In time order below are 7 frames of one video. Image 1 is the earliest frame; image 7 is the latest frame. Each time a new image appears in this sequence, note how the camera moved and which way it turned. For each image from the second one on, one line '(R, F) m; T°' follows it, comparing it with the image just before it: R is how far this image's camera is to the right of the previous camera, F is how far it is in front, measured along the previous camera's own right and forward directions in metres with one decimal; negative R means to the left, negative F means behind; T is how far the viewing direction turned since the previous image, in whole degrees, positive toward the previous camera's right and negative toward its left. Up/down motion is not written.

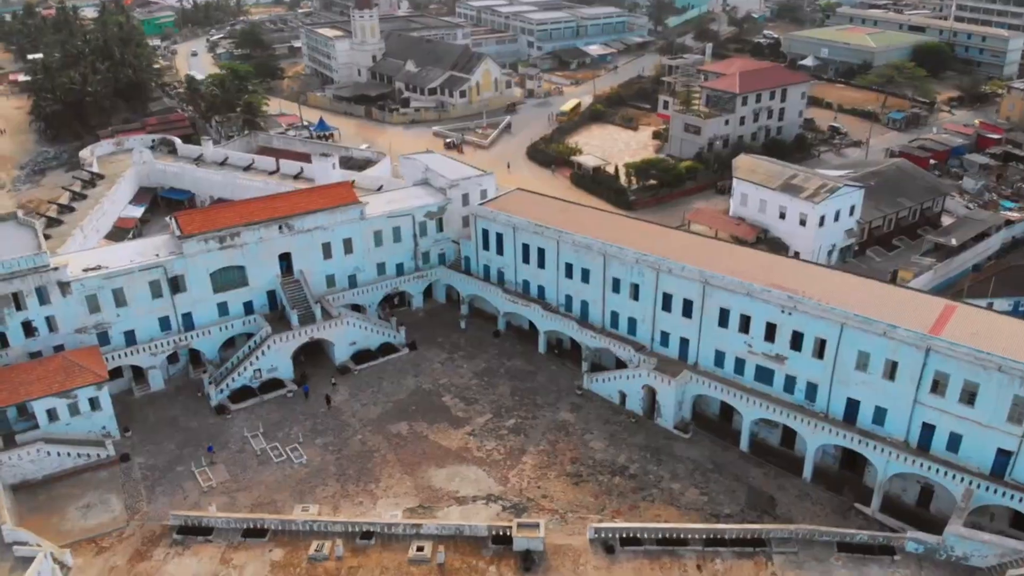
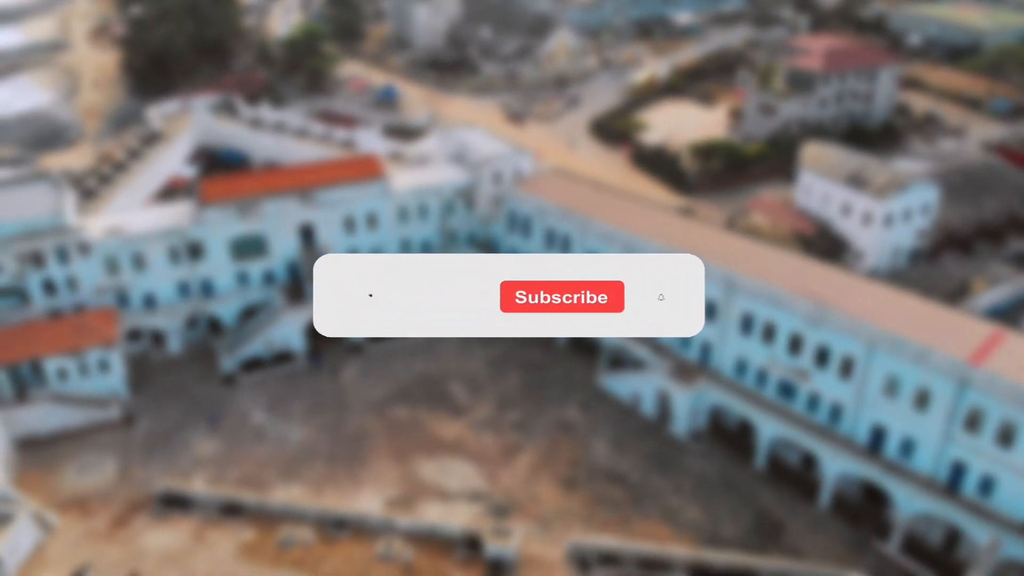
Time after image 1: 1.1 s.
(+4.5, +2.3) m; -7°
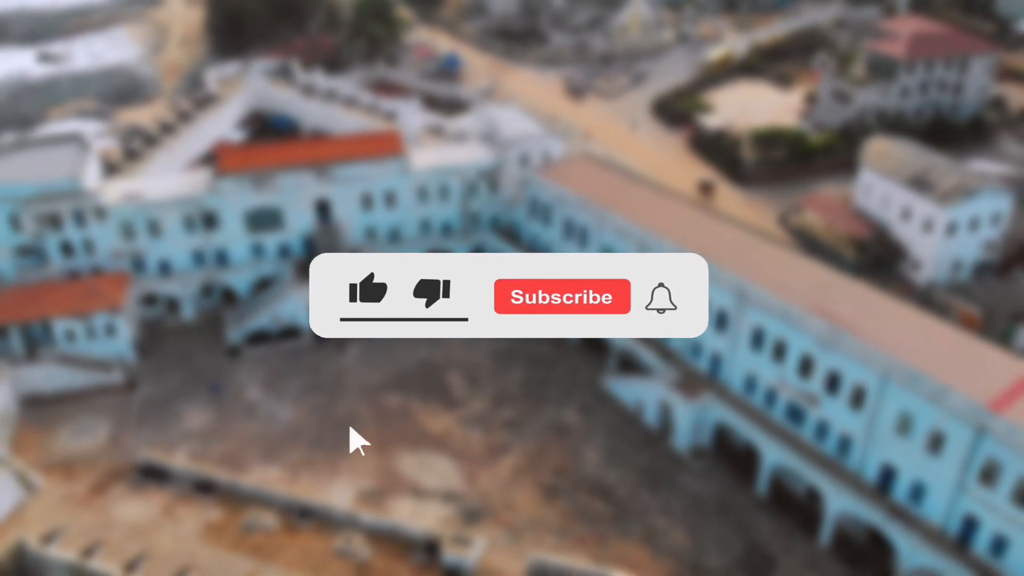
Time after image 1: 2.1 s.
(+4.5, +2.2) m; -7°
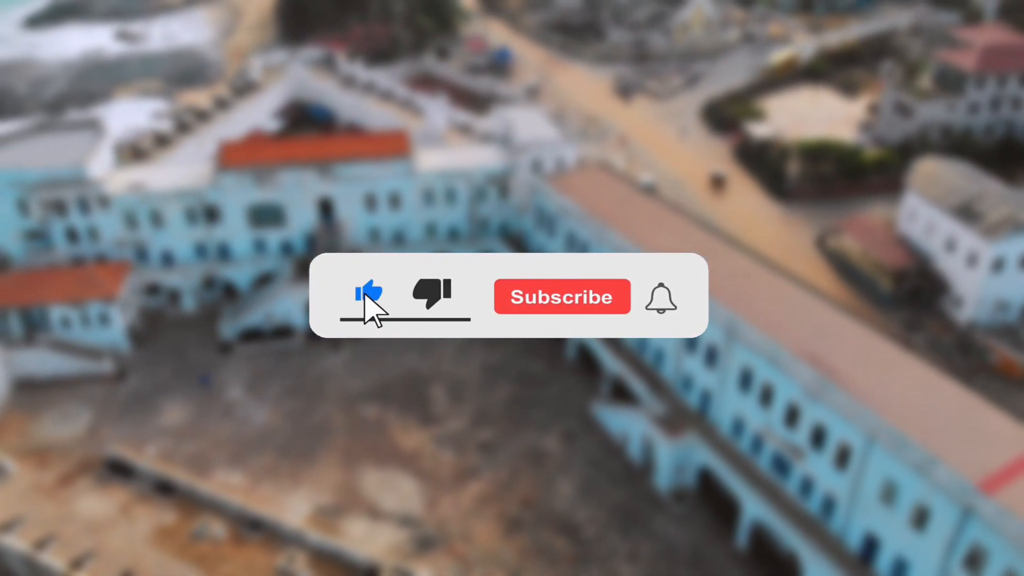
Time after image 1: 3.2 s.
(+4.5, +2.1) m; -6°
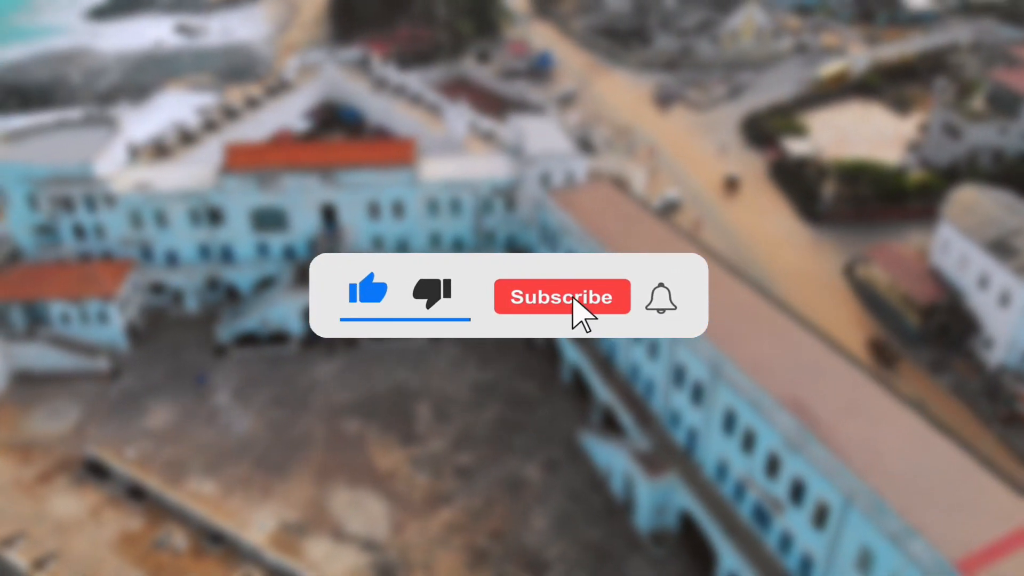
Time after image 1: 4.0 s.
(+3.4, +1.5) m; -5°
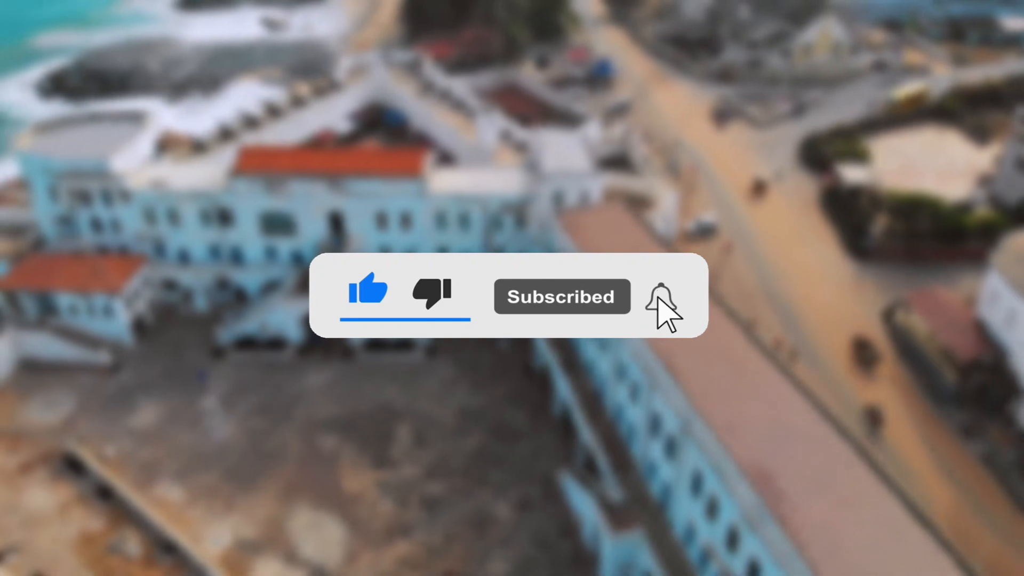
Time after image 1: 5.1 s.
(+4.5, +2.0) m; -6°
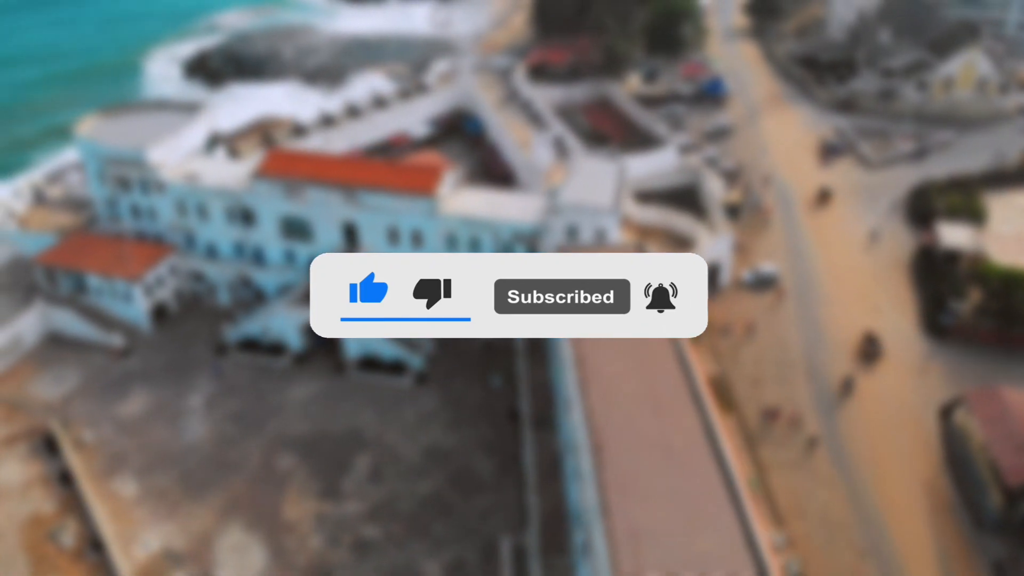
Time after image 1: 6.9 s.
(+7.6, +3.6) m; -11°
